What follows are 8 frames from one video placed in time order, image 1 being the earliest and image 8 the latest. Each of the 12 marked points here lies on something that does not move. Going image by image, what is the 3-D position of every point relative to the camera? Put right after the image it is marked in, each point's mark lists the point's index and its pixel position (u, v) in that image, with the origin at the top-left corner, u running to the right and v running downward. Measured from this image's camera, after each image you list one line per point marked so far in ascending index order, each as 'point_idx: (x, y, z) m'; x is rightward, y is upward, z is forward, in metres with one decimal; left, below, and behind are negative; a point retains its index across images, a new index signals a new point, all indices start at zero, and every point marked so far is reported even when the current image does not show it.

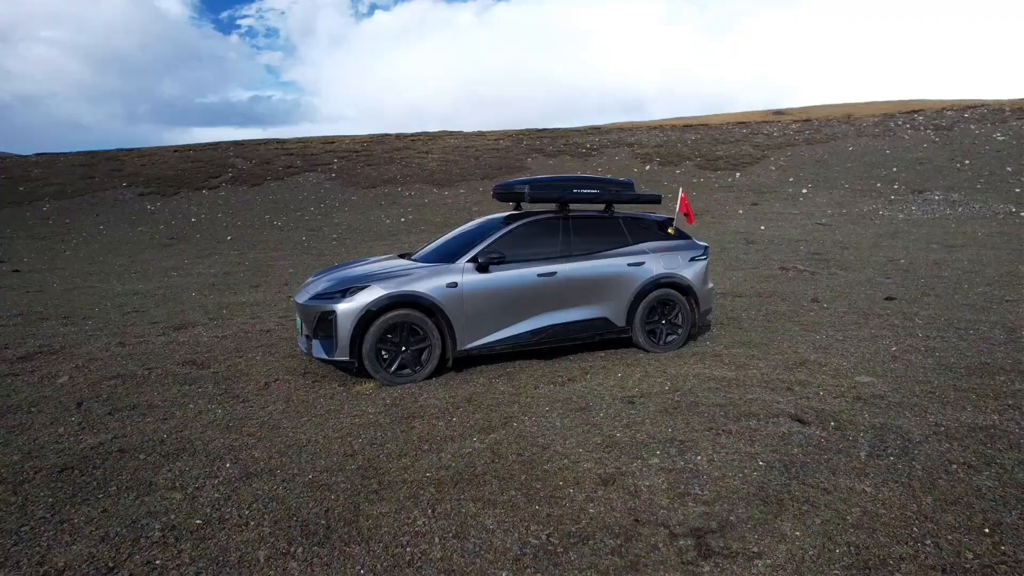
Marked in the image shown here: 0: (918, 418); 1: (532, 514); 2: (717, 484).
0: (+2.3, -0.7, +3.5) m
1: (+0.1, -0.9, +2.5) m
2: (+0.9, -0.8, +2.7) m
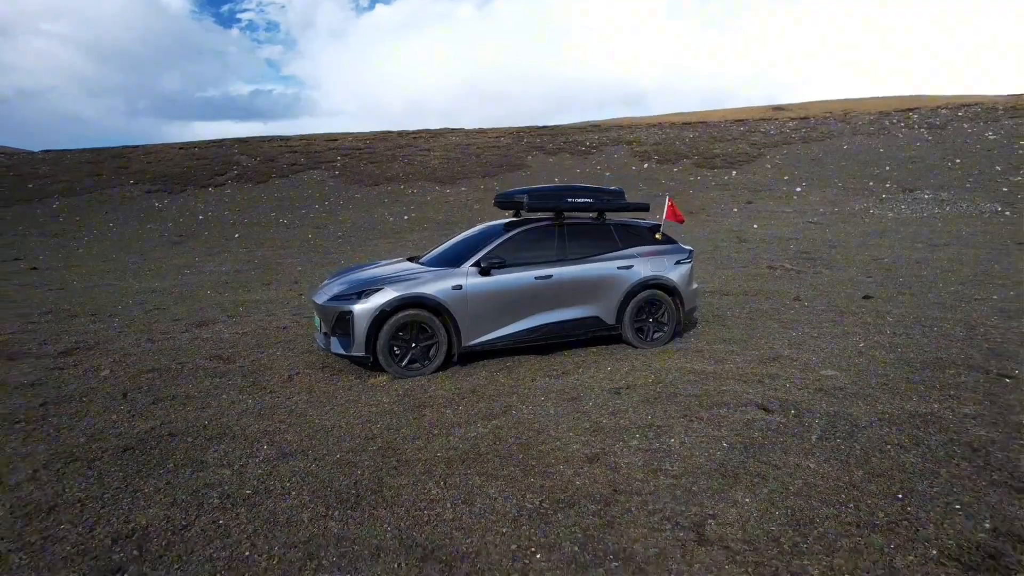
0: (+2.3, -0.7, +4.0) m
1: (+0.1, -0.9, +3.0) m
2: (+0.9, -0.9, +3.2) m
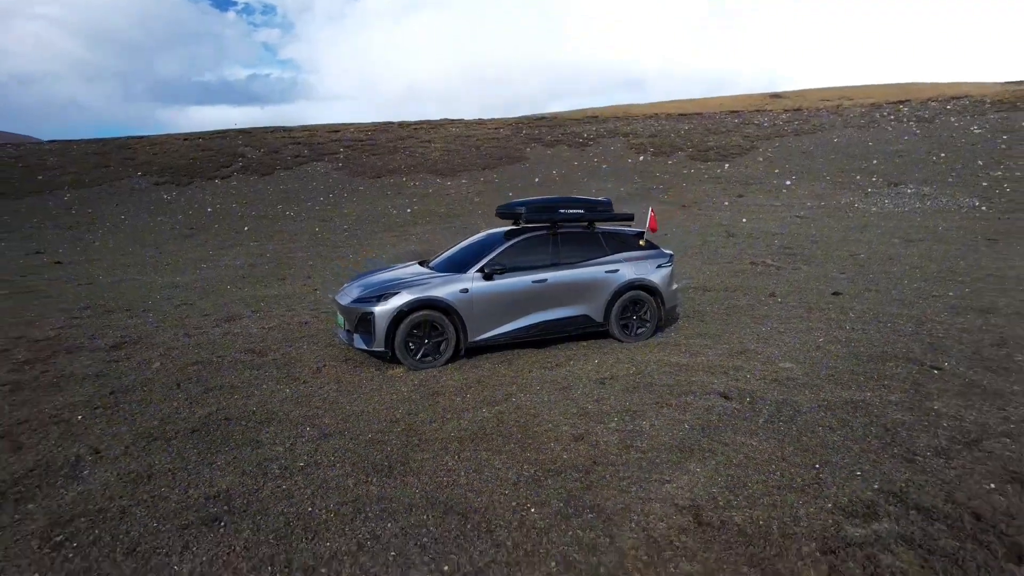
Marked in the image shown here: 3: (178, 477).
0: (+2.3, -0.8, +4.8) m
1: (+0.1, -1.0, +3.8) m
2: (+0.9, -0.9, +4.0) m
3: (-1.9, -1.1, +3.7) m
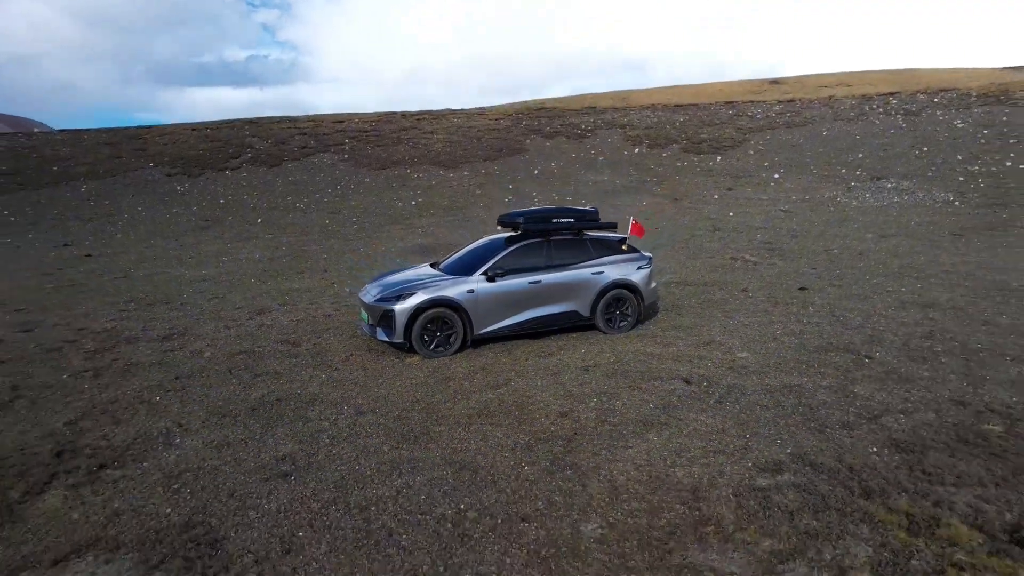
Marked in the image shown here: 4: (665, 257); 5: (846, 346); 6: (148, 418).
0: (+2.3, -0.8, +5.8) m
1: (+0.1, -1.1, +4.8) m
2: (+0.9, -1.0, +5.0) m
3: (-1.9, -1.1, +4.7) m
4: (+3.0, +0.6, +12.4) m
5: (+3.6, -0.6, +6.7) m
6: (-3.0, -1.1, +5.2) m
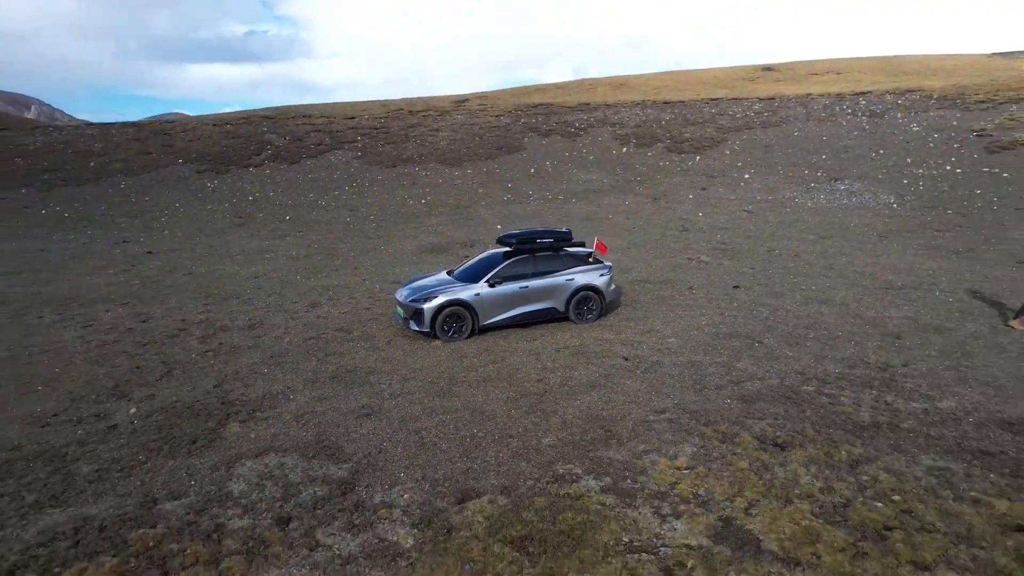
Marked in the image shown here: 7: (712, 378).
0: (+2.2, -0.9, +8.4) m
1: (0.0, -1.2, +7.5) m
2: (+0.8, -1.1, +7.7) m
3: (-2.0, -1.3, +7.4) m
4: (+3.0, +0.8, +15.0) m
5: (+3.5, -0.7, +9.4) m
6: (-3.1, -1.2, +7.9) m
7: (+2.4, -1.1, +7.6) m
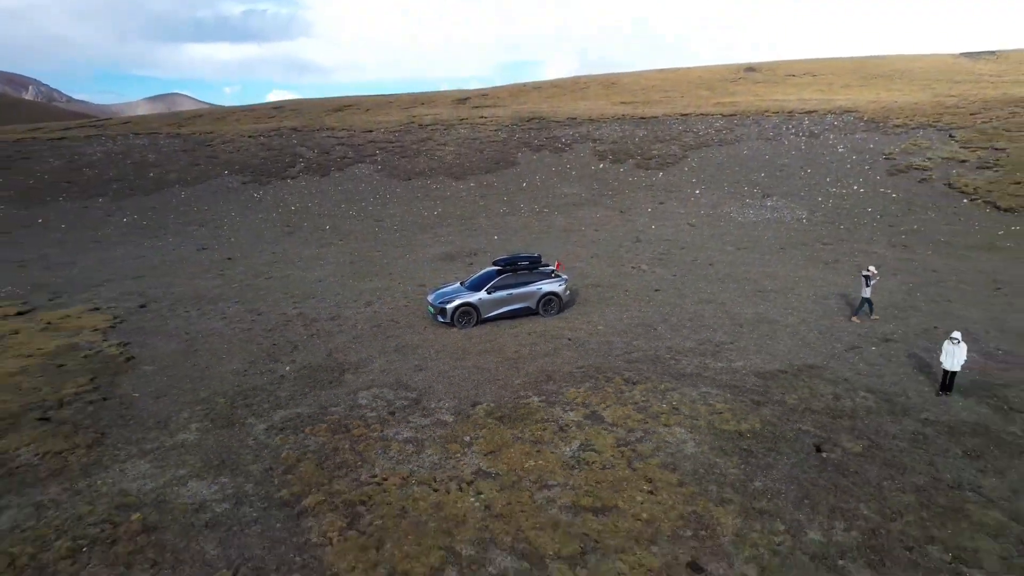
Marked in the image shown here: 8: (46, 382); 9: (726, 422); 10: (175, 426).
0: (+1.9, -1.1, +13.9) m
1: (-0.3, -1.4, +13.0) m
2: (+0.5, -1.3, +13.2) m
3: (-2.3, -1.5, +12.9) m
4: (+2.7, +0.8, +20.4) m
5: (+3.3, -0.8, +14.9) m
6: (-3.3, -1.4, +13.4) m
7: (+2.2, -1.3, +13.1) m
8: (-8.5, -1.7, +11.5) m
9: (+3.2, -2.0, +9.5) m
10: (-5.3, -2.1, +9.9) m
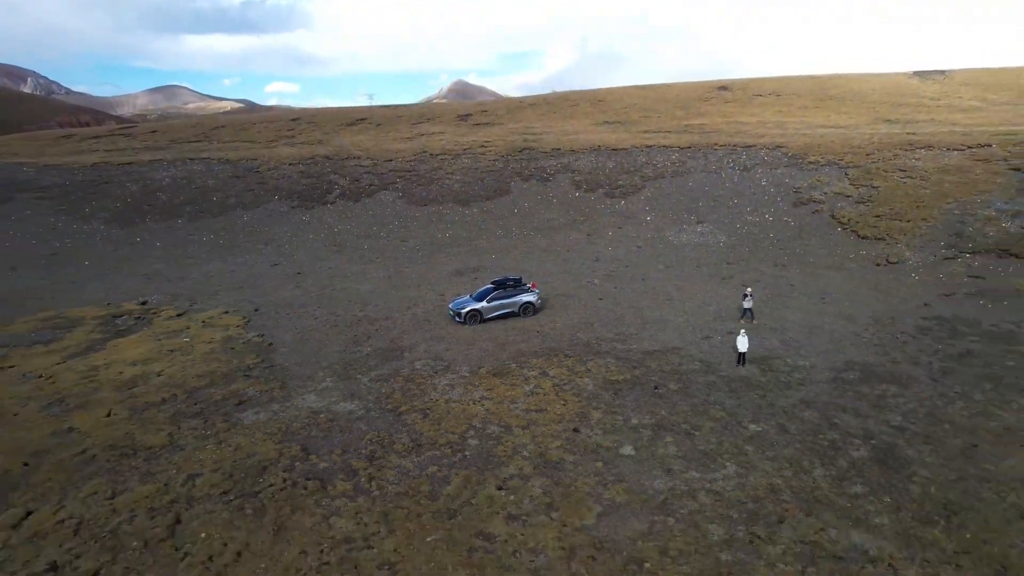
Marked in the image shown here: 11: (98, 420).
0: (+1.6, -1.5, +22.3) m
1: (-0.6, -1.9, +21.4) m
2: (+0.2, -1.8, +21.6) m
3: (-2.6, -1.9, +21.3) m
4: (+2.4, +0.4, +28.8) m
5: (+2.9, -1.2, +23.3) m
6: (-3.7, -1.8, +21.8) m
7: (+1.8, -1.7, +21.5) m
8: (-8.8, -2.2, +19.9) m
9: (+2.9, -2.4, +17.9) m
10: (-5.6, -2.6, +18.3) m
11: (-10.3, -3.3, +15.7) m
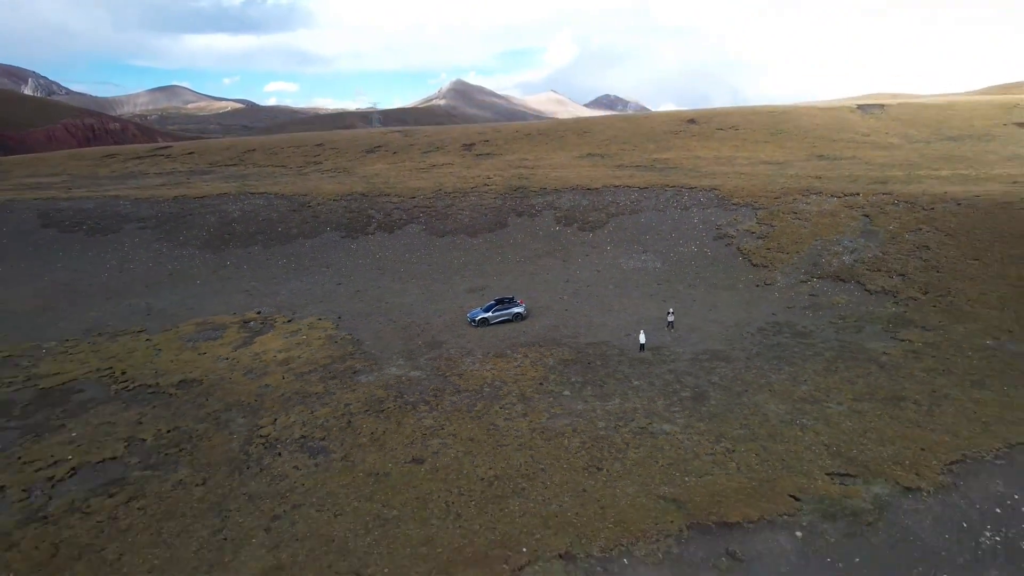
0: (+1.4, -2.4, +35.1) m
1: (-0.8, -2.7, +34.2) m
2: (0.0, -2.7, +34.4) m
3: (-2.8, -2.8, +34.1) m
4: (+2.1, -0.5, +41.6) m
5: (+2.7, -2.1, +36.1) m
6: (-3.9, -2.7, +34.6) m
7: (+1.6, -2.6, +34.3) m
8: (-9.1, -3.1, +32.7) m
9: (+2.7, -3.3, +30.7) m
10: (-5.9, -3.5, +31.1) m
11: (-10.5, -4.2, +28.5) m
